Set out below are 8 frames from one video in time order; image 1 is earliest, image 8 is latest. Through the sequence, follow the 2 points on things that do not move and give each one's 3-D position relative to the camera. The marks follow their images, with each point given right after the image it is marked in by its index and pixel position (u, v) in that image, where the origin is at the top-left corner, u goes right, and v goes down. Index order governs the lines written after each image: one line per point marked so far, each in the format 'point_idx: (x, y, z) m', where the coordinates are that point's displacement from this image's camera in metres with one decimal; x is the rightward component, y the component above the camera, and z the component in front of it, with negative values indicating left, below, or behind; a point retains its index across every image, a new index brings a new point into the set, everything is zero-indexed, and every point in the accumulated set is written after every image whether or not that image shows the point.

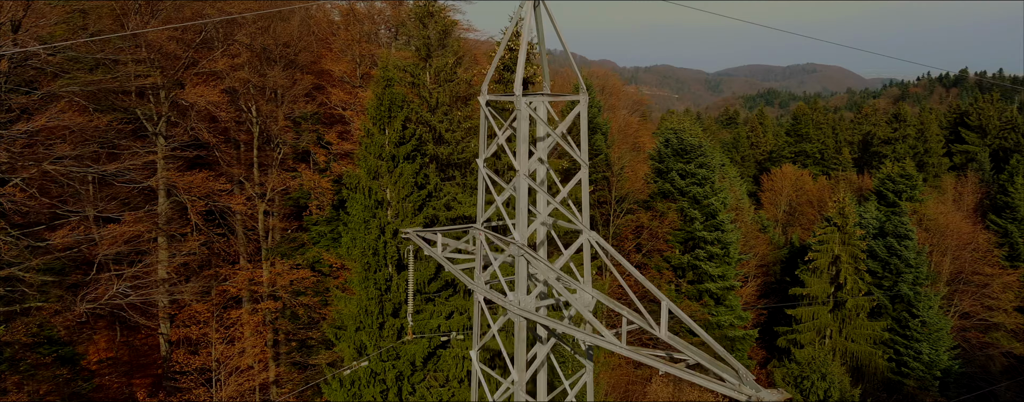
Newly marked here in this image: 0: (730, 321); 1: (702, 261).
0: (+6.2, -3.3, +19.7) m
1: (+5.2, -1.6, +19.4) m
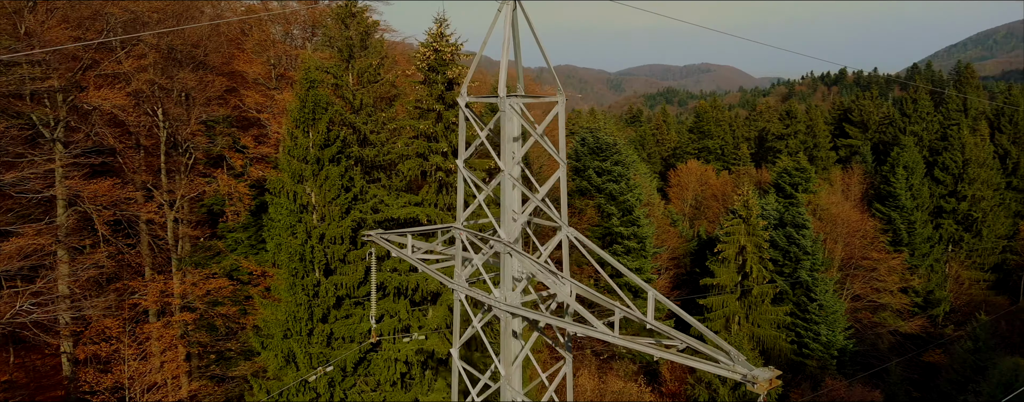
0: (+4.0, -3.2, +20.5) m
1: (+3.1, -1.5, +20.0) m
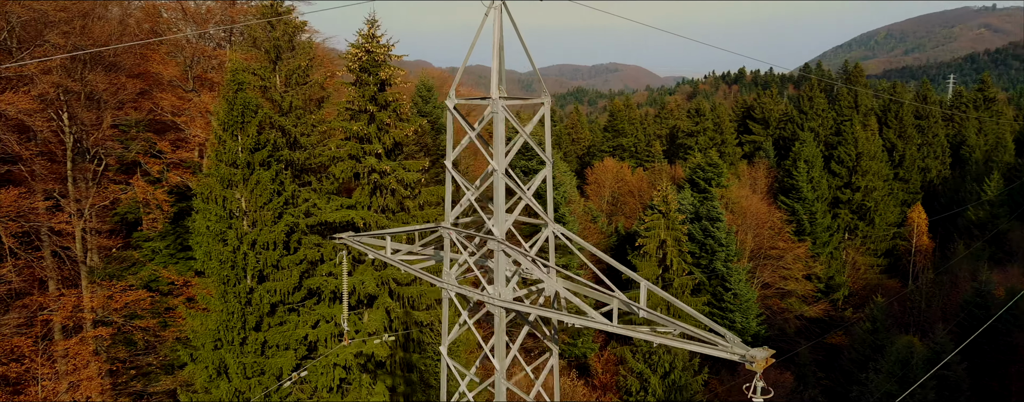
0: (+2.0, -3.1, +20.9) m
1: (+1.0, -1.5, +20.4) m
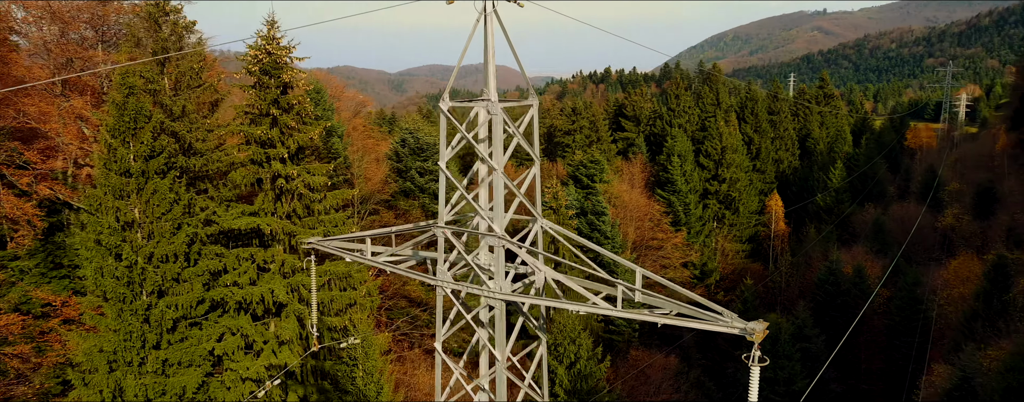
0: (-1.0, -3.1, +21.2) m
1: (-1.9, -1.5, +20.5) m
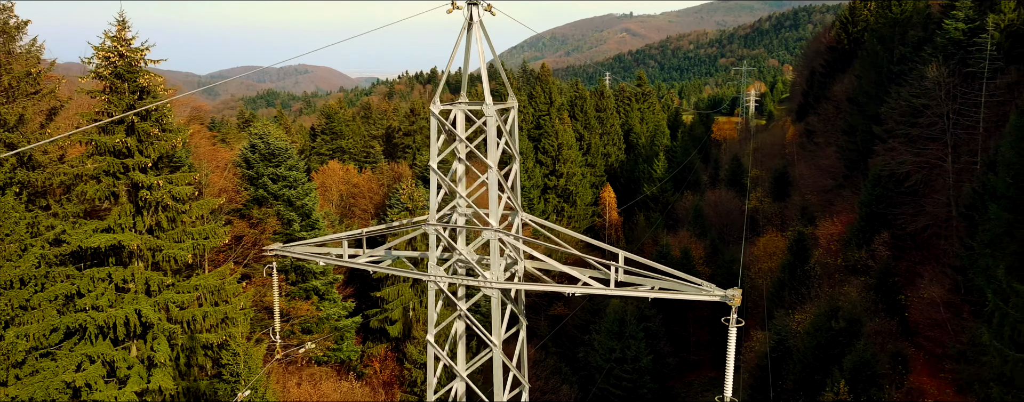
0: (-5.0, -3.2, +20.7) m
1: (-5.8, -1.7, +19.8) m
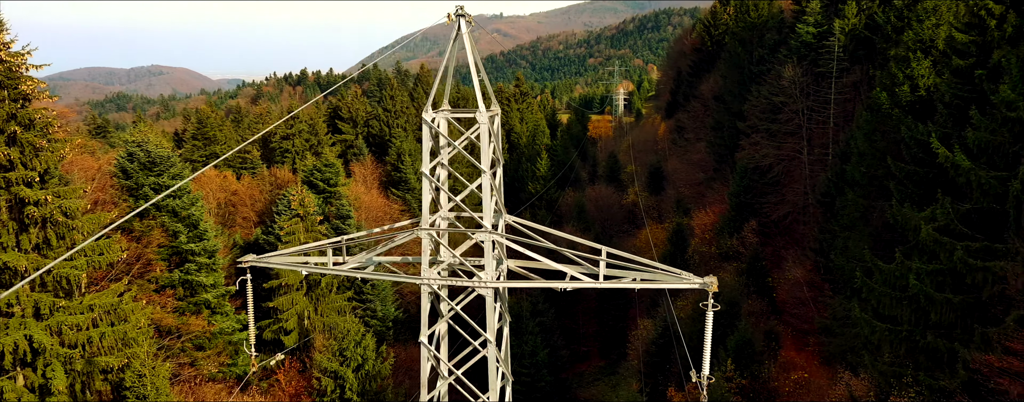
0: (-7.8, -3.4, +19.8) m
1: (-8.4, -1.9, +18.8) m
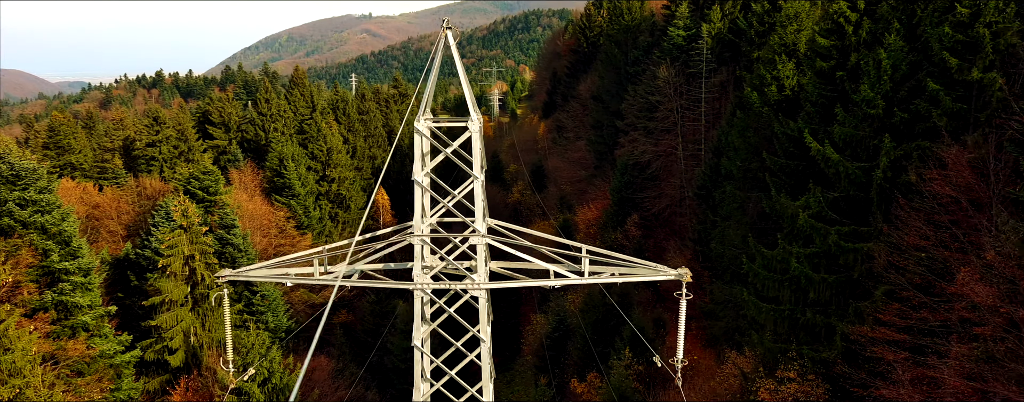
0: (-10.3, -3.8, +18.5) m
1: (-10.8, -2.3, +17.4) m
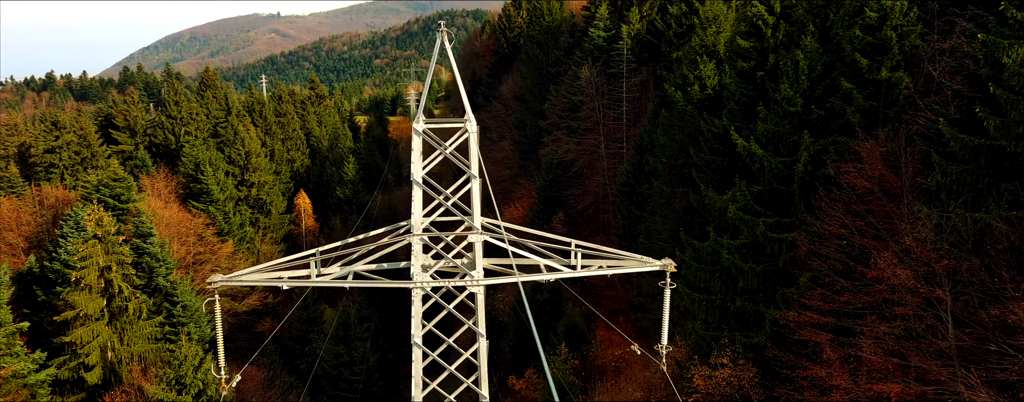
0: (-11.8, -4.0, +17.4) m
1: (-12.3, -2.5, +16.2) m
